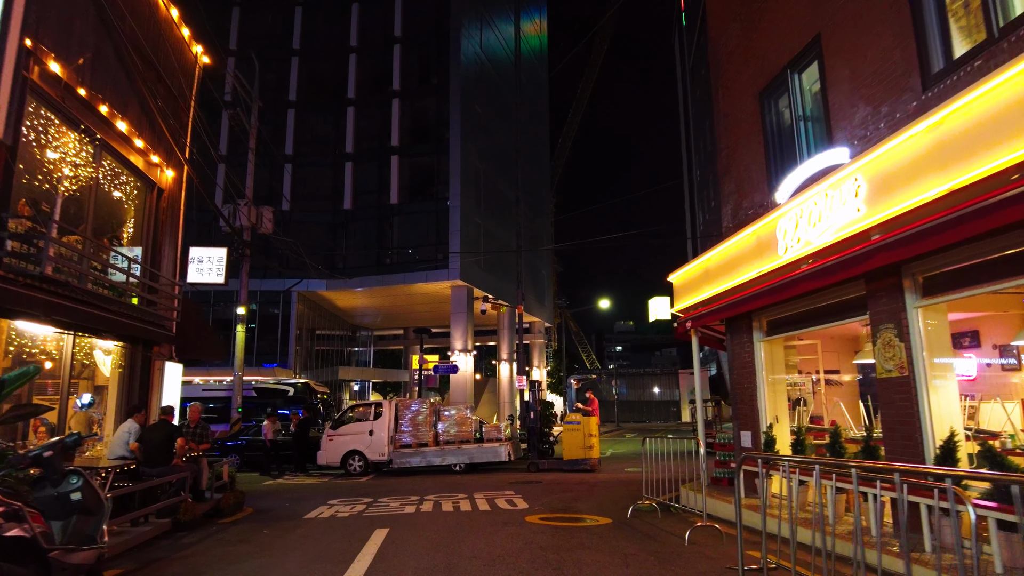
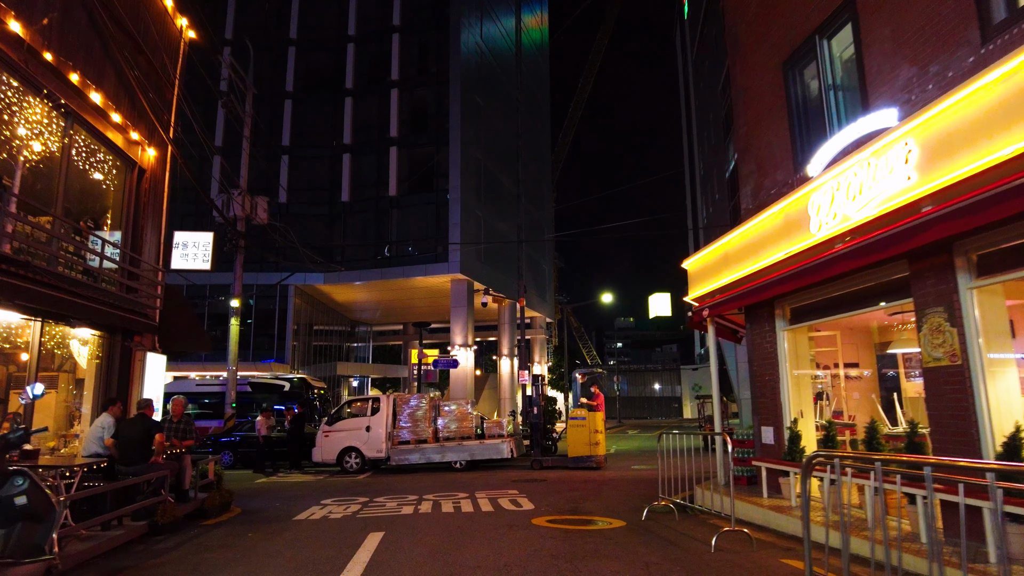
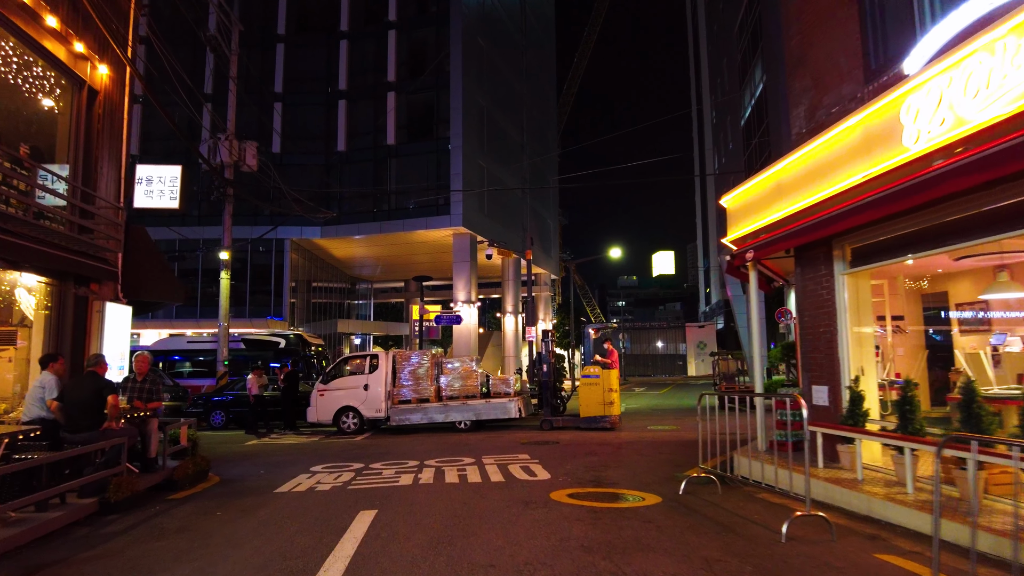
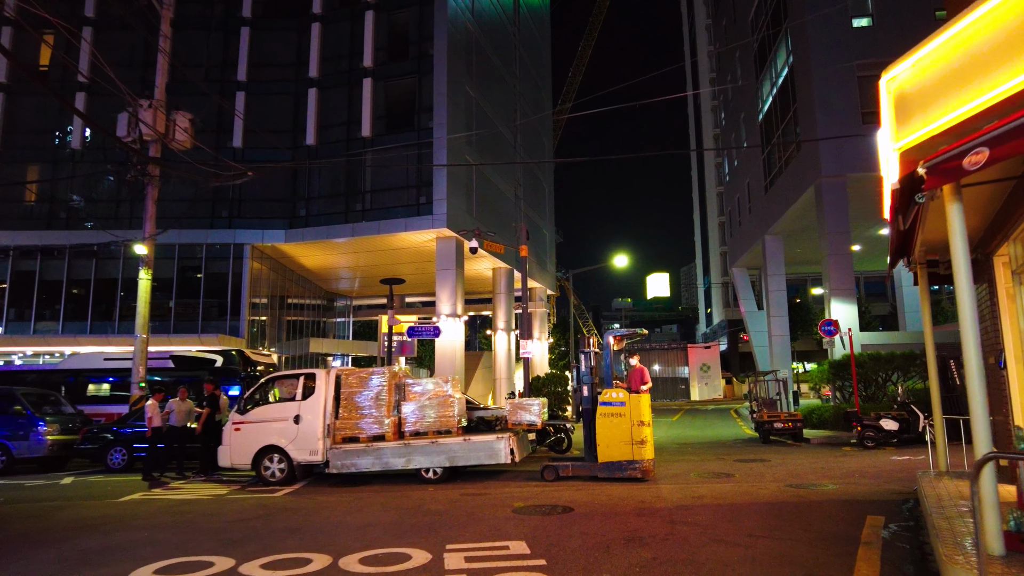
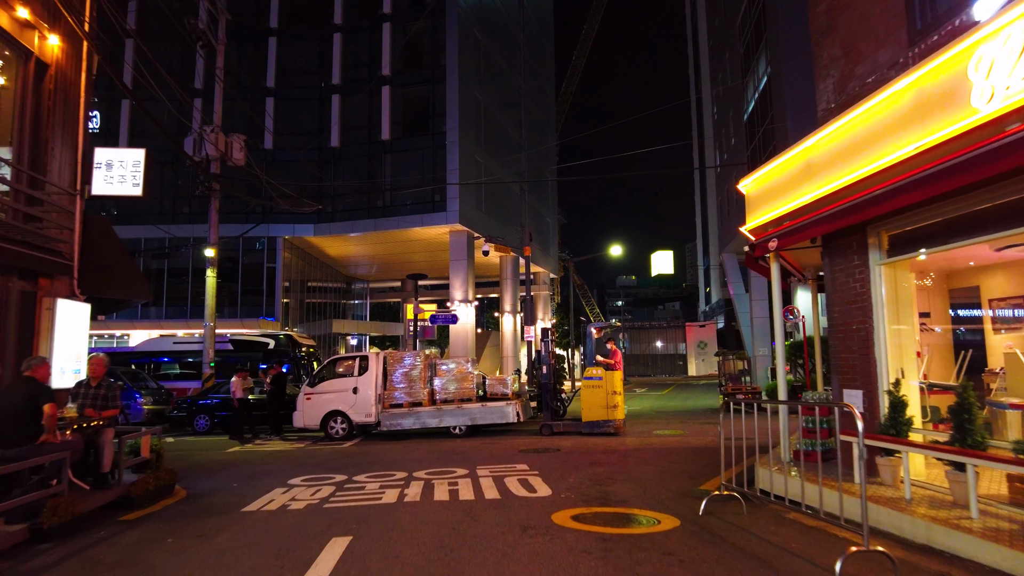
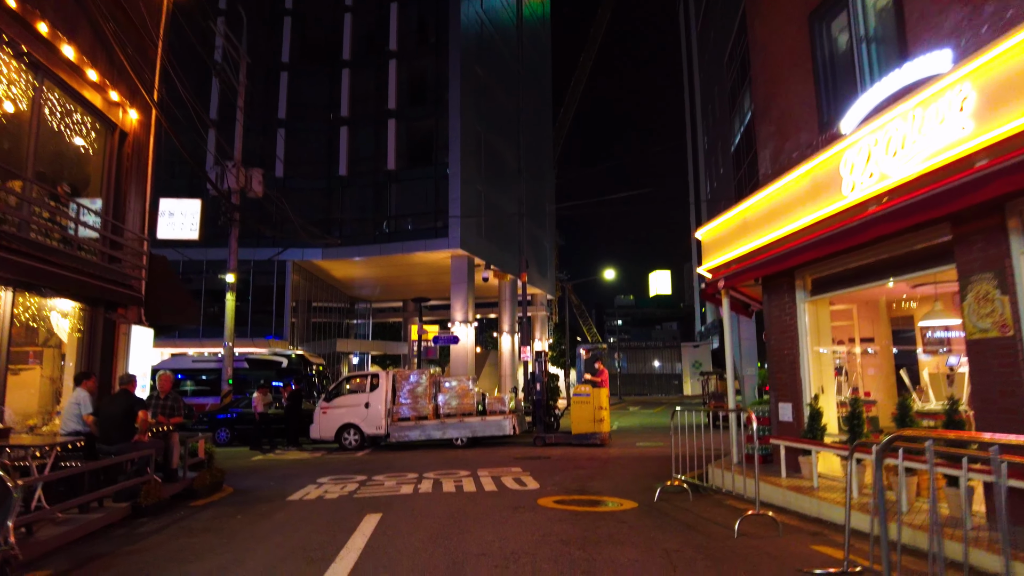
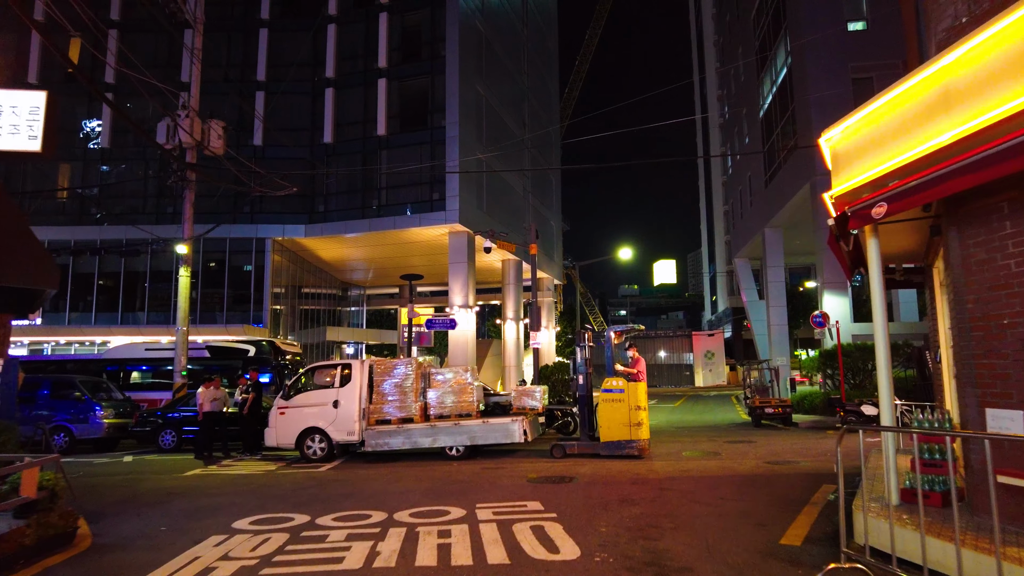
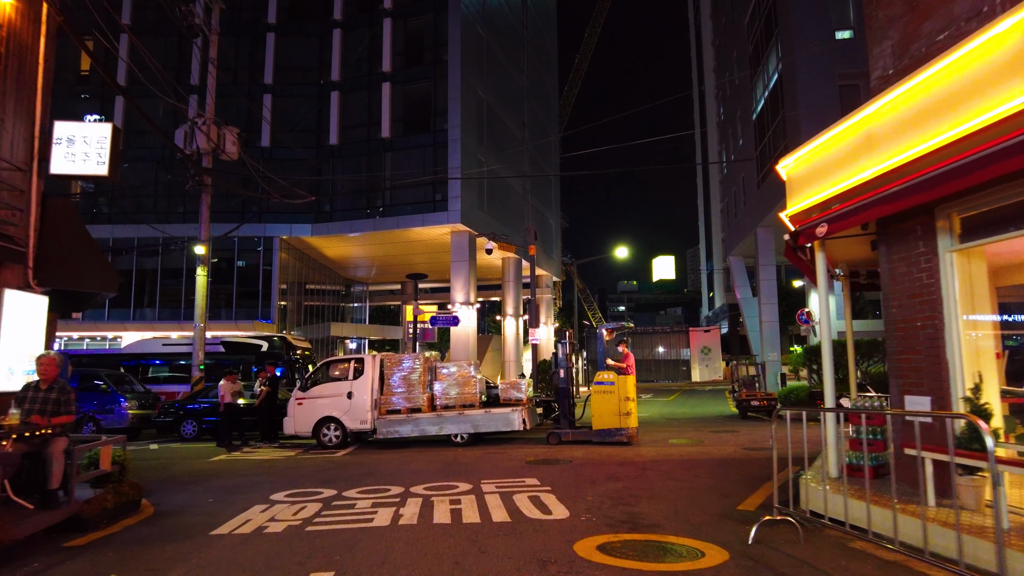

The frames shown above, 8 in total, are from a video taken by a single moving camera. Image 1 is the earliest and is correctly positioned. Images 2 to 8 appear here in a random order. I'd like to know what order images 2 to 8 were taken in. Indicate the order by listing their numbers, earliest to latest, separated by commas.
2, 6, 3, 5, 8, 7, 4
